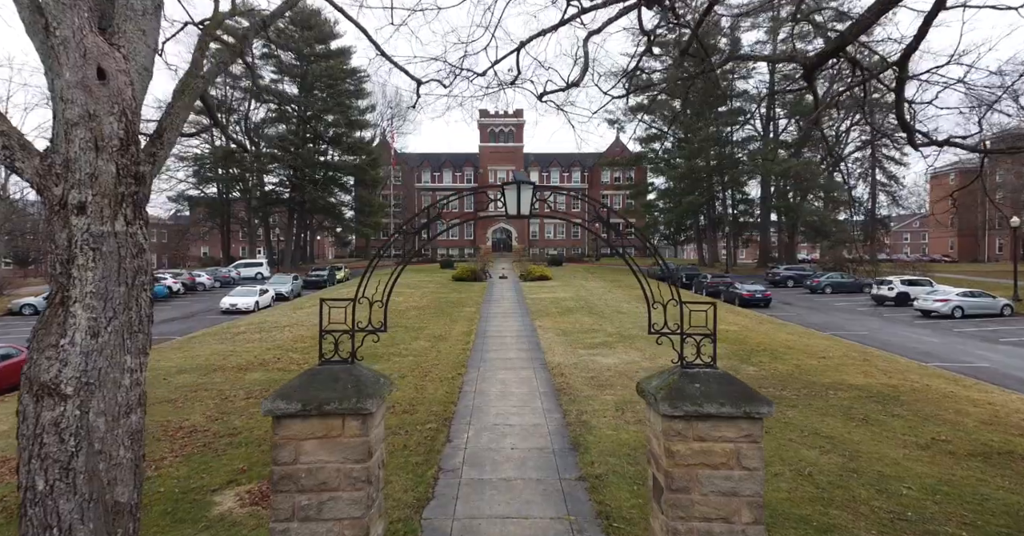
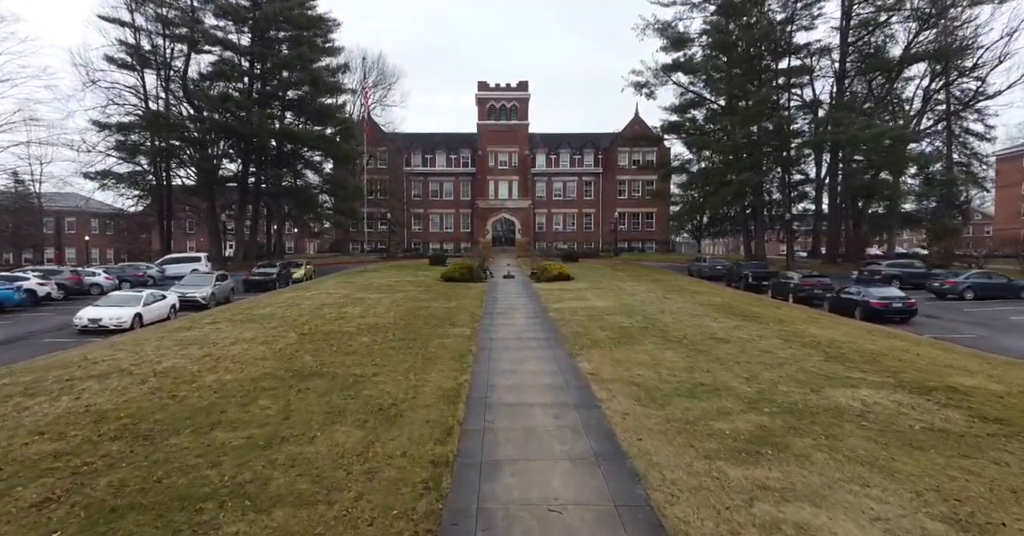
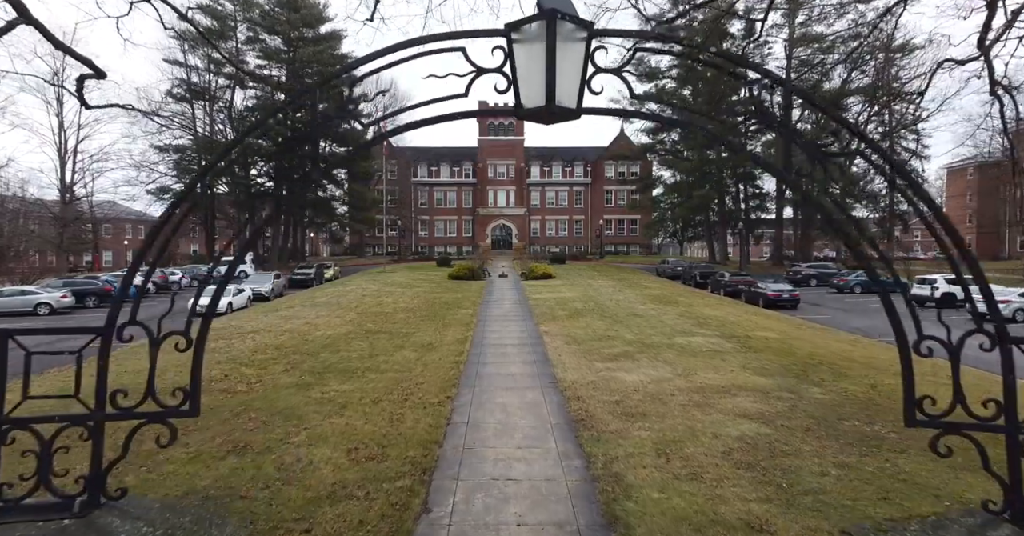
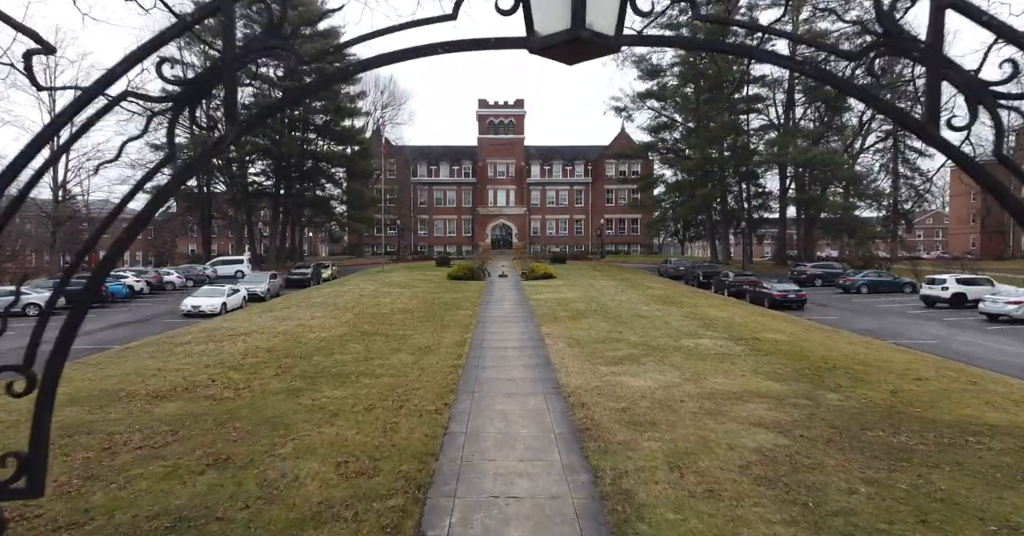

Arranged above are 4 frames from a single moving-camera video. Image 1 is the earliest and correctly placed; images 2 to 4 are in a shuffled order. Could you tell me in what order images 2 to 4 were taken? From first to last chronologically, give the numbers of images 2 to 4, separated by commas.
3, 4, 2
